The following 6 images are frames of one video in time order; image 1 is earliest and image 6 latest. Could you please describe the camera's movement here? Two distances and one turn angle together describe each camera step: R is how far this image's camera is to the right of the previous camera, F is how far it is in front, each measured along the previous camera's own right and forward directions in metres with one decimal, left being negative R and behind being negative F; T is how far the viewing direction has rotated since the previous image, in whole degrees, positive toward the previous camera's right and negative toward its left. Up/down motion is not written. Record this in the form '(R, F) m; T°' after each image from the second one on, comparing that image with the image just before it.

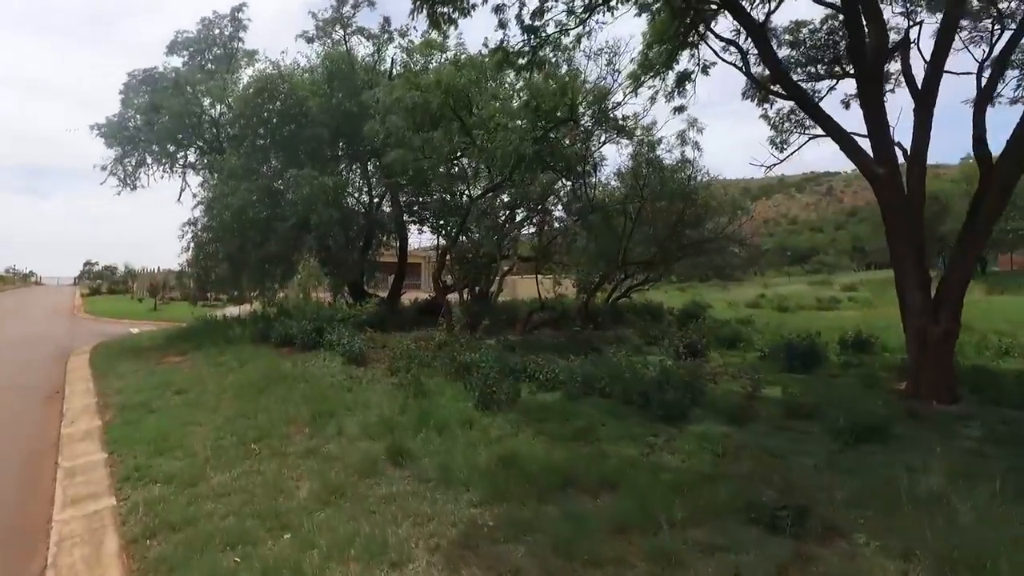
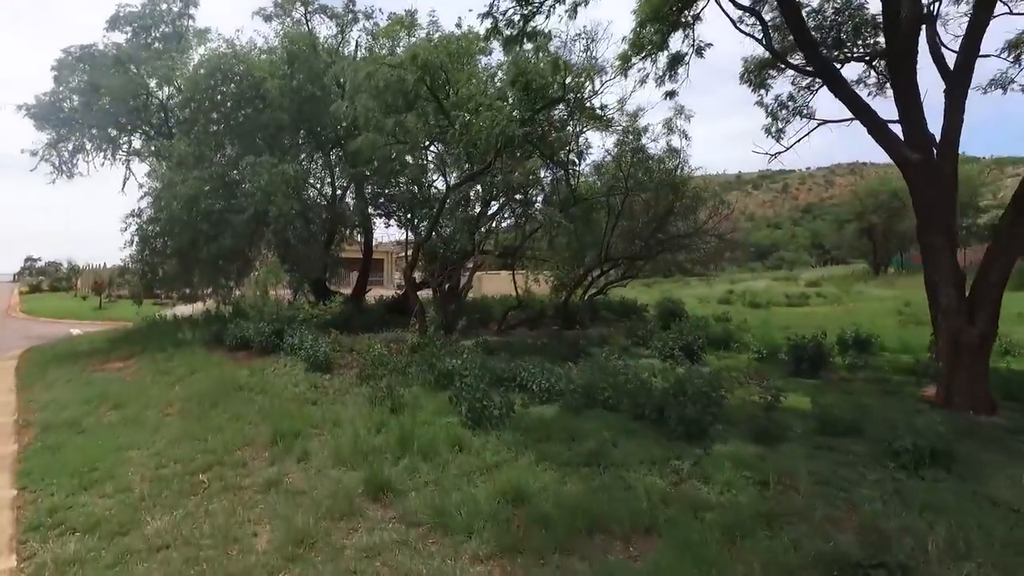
(-0.3, +1.0) m; +3°
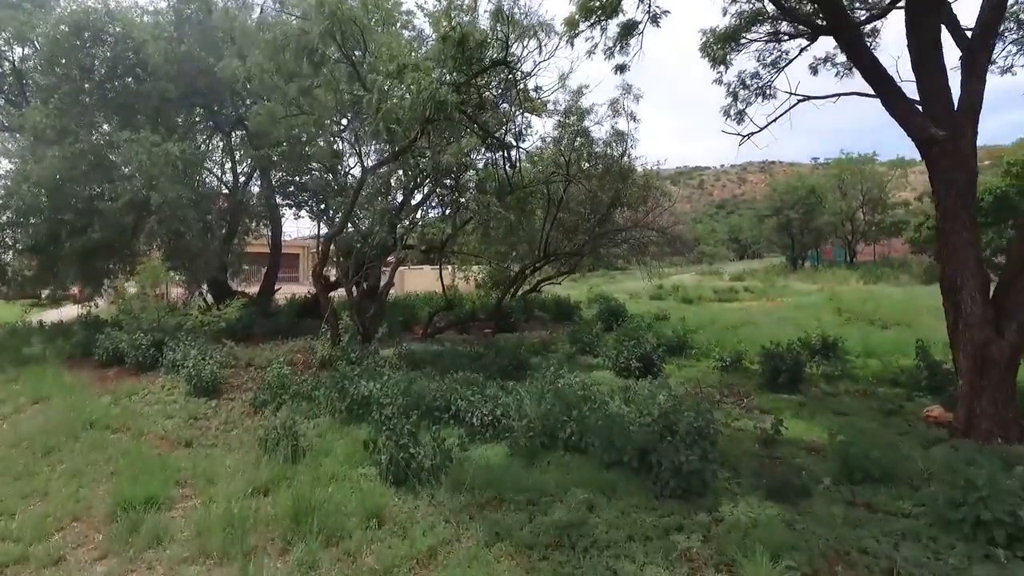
(-0.1, +1.7) m; +6°
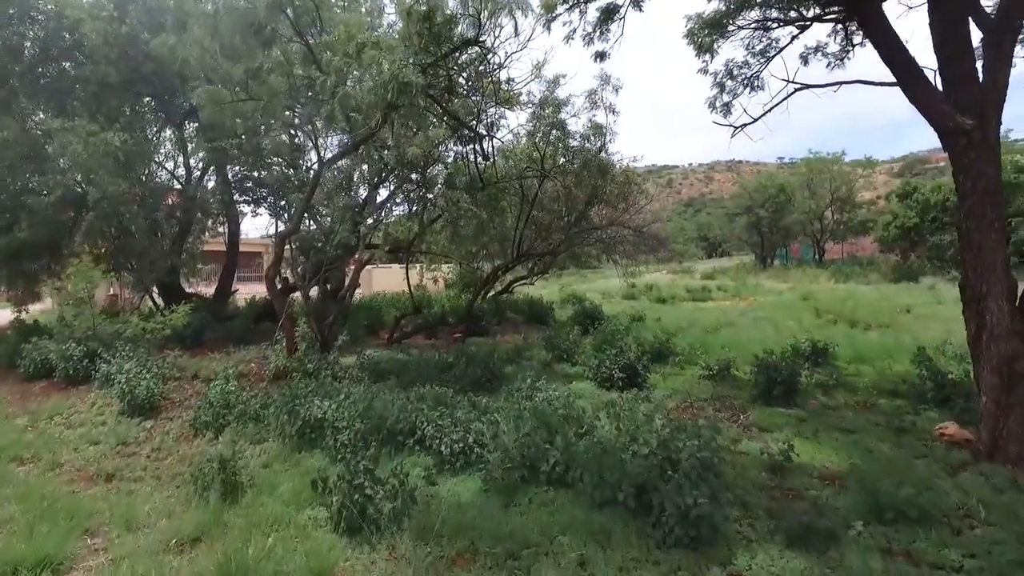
(0.0, +0.8) m; +2°
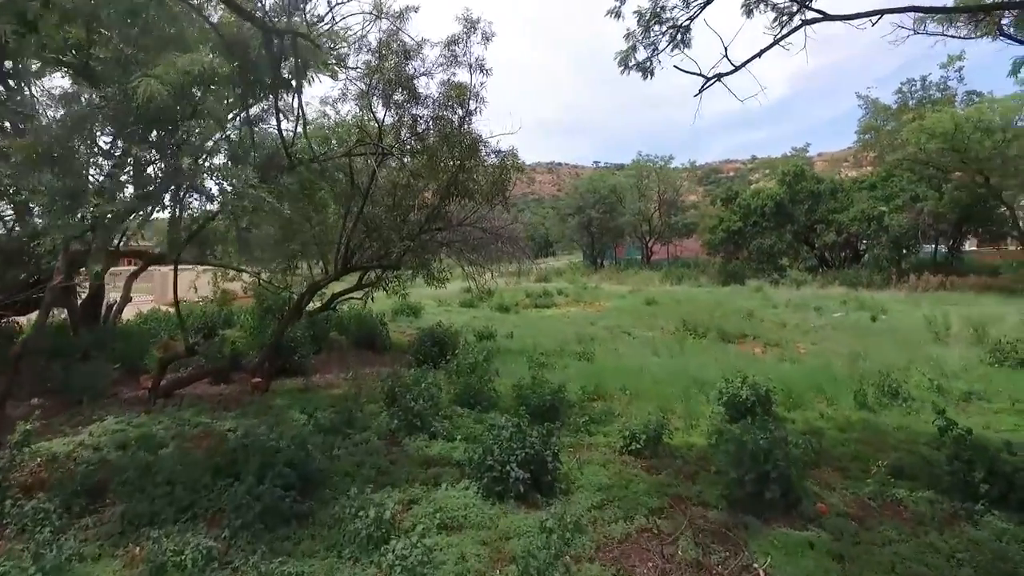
(0.0, +3.6) m; +14°
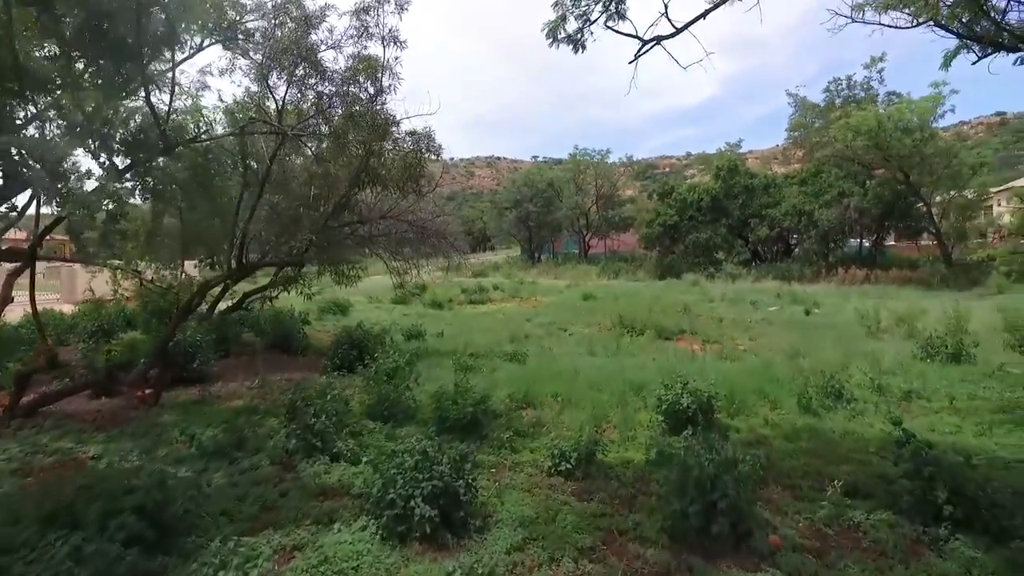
(+0.2, +0.9) m; +5°
